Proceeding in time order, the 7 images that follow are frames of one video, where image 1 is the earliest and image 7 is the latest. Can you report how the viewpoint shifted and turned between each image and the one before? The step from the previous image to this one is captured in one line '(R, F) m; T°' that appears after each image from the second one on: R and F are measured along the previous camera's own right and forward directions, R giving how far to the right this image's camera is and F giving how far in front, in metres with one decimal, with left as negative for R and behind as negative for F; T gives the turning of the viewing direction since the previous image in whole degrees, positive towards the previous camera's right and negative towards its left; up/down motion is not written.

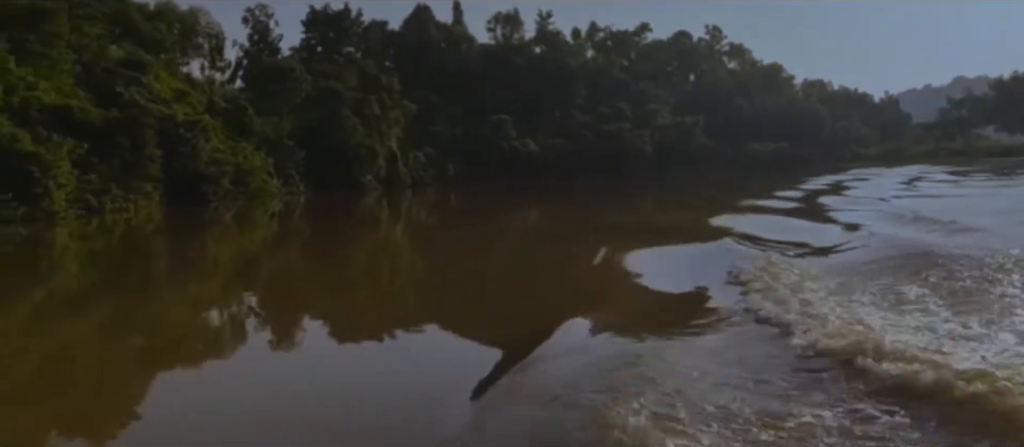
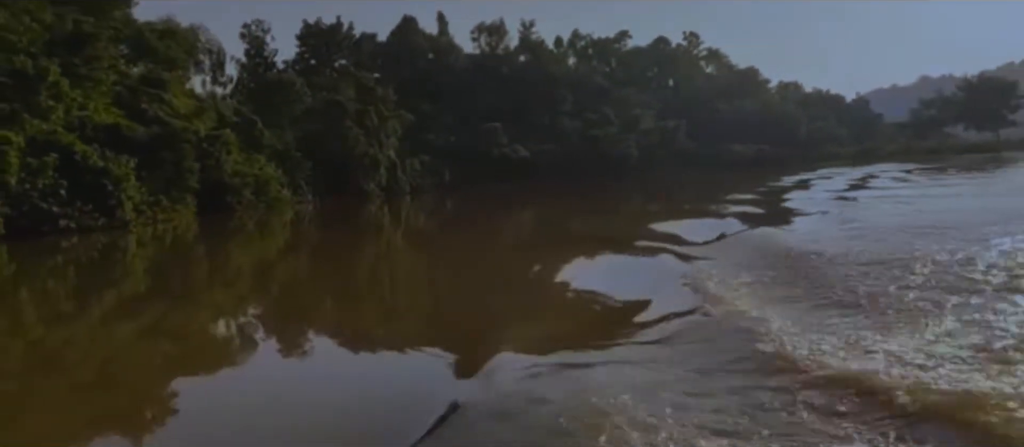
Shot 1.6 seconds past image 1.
(-0.8, -1.4) m; +2°
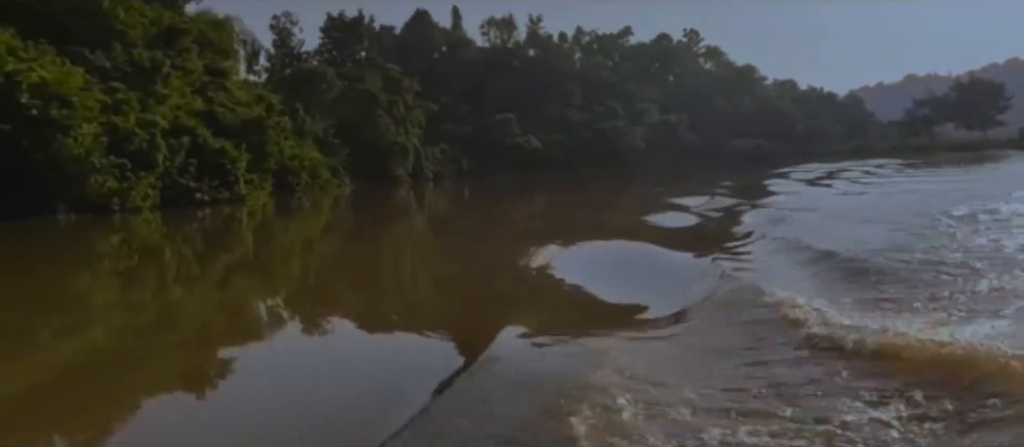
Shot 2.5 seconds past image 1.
(-1.4, -2.1) m; +1°
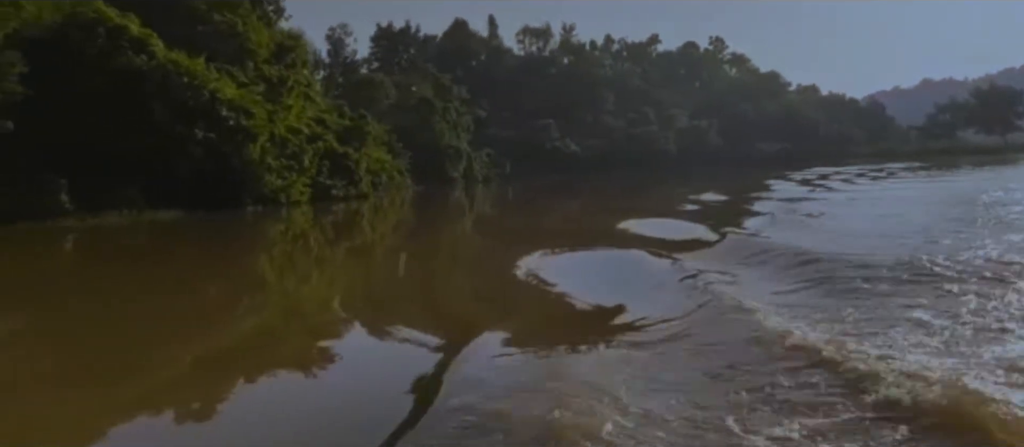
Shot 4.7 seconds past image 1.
(-1.4, -2.5) m; -1°
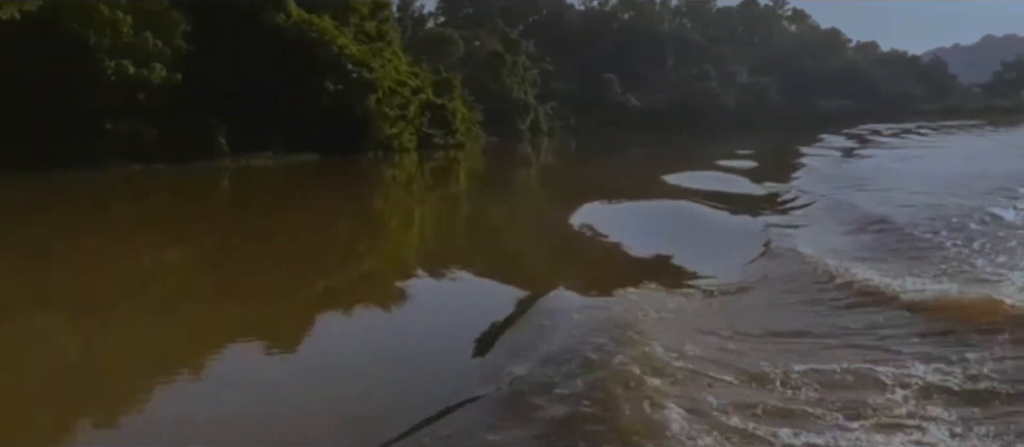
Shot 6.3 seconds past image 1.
(-0.9, -1.4) m; -3°
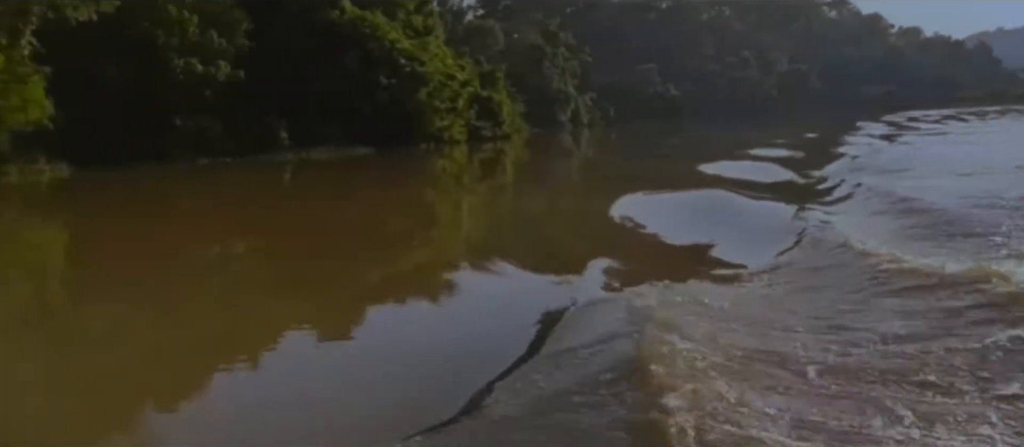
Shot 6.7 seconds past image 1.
(-0.2, -0.3) m; -2°
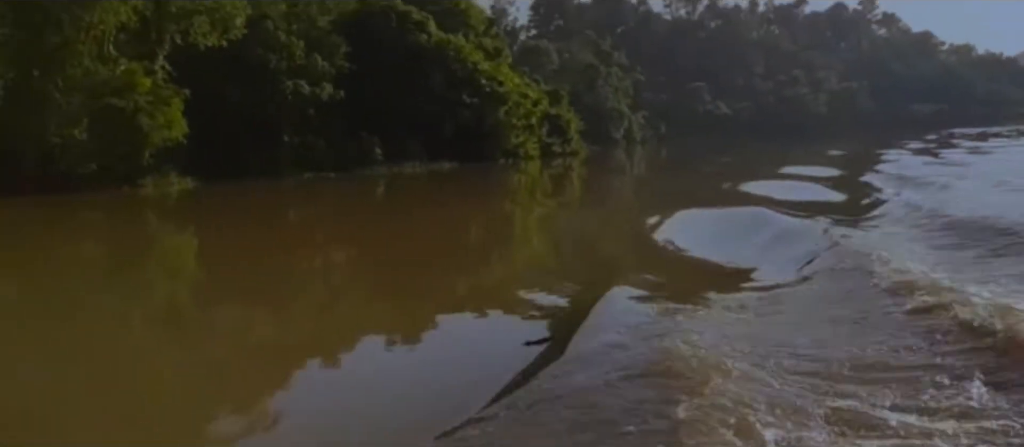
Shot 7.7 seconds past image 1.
(-0.6, -0.8) m; -2°
